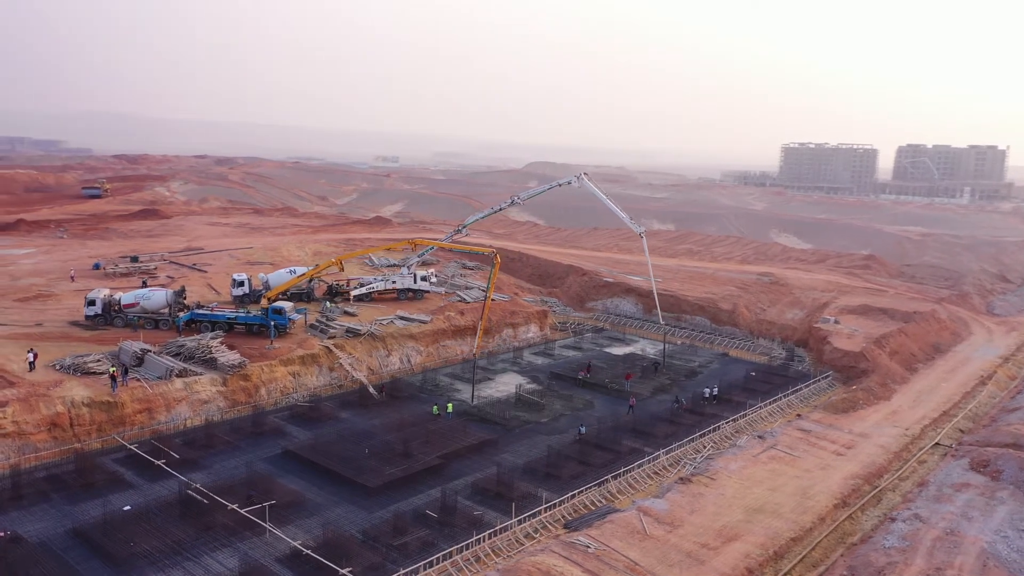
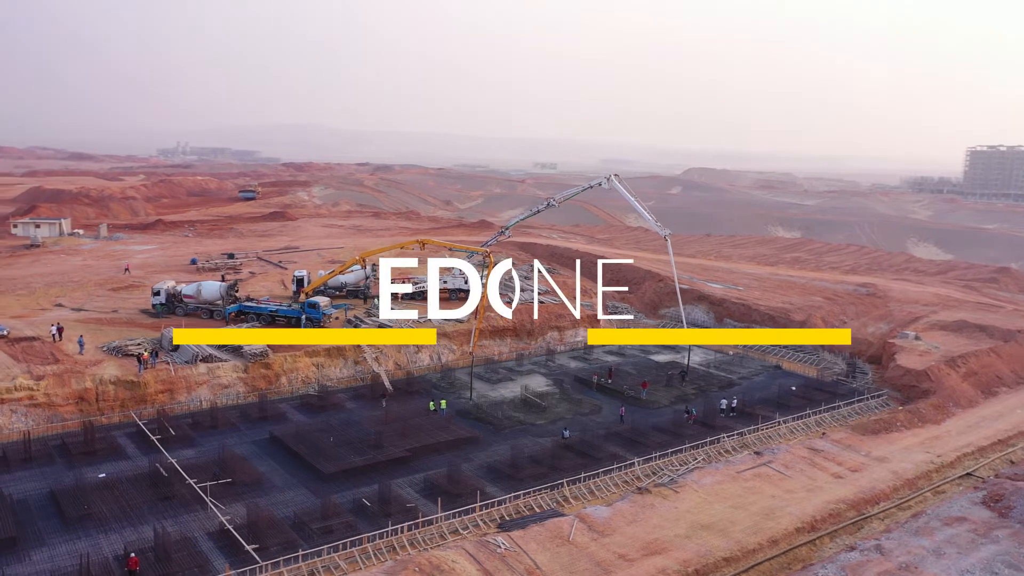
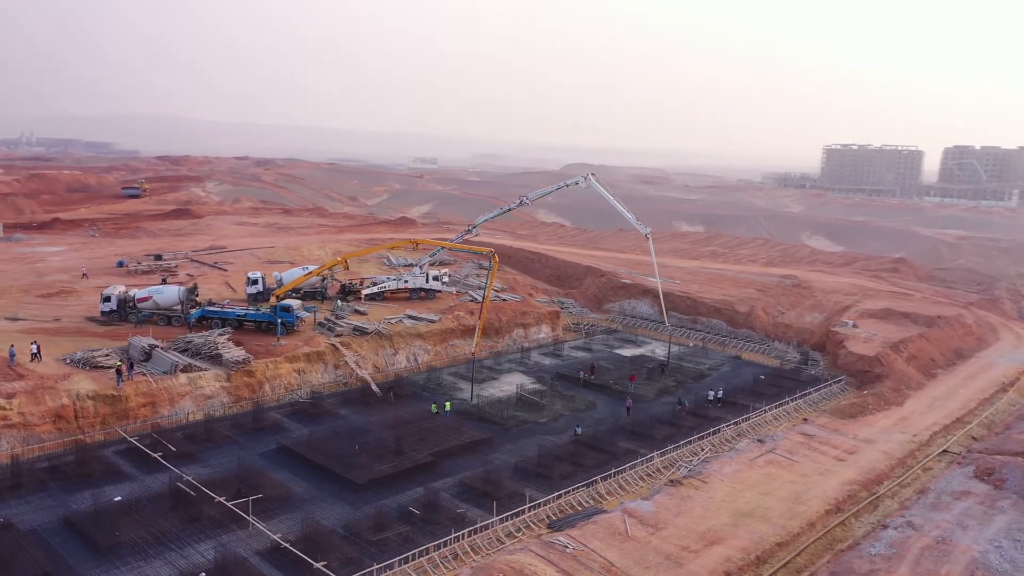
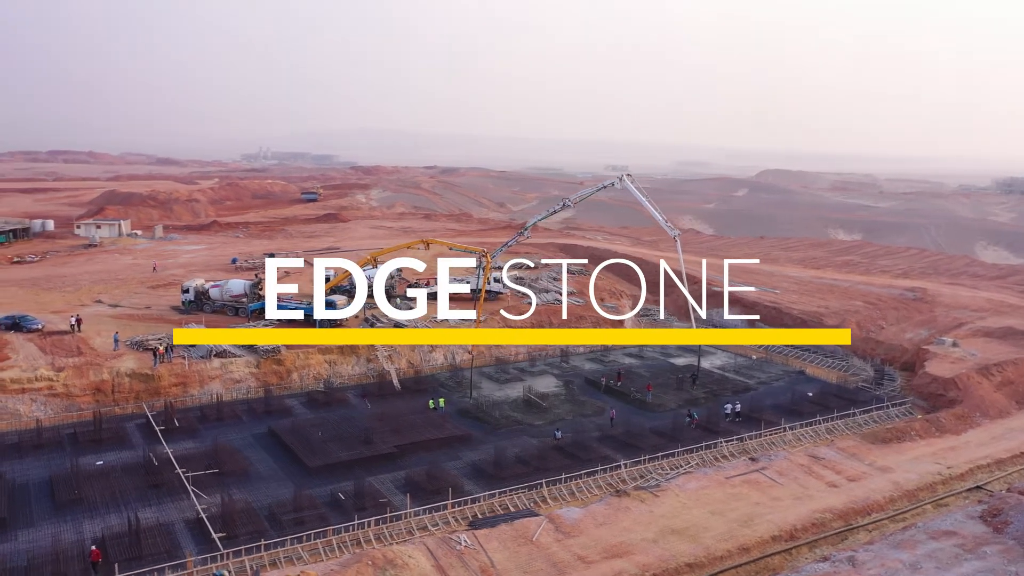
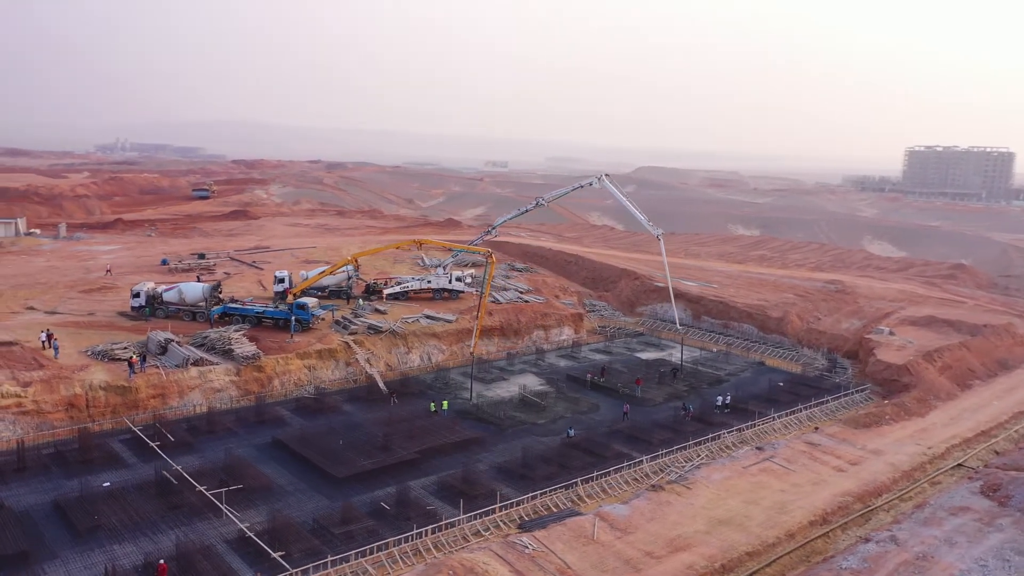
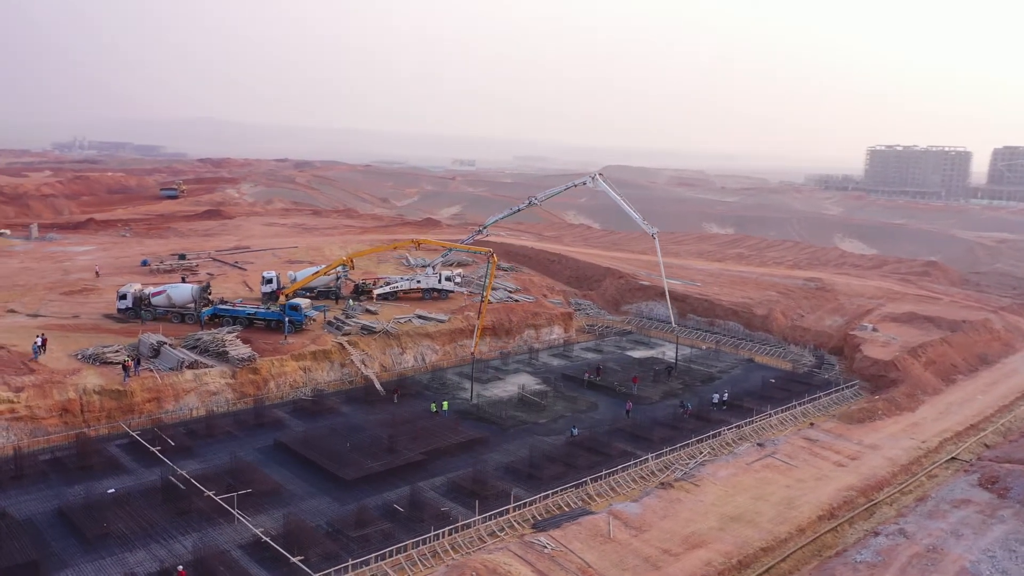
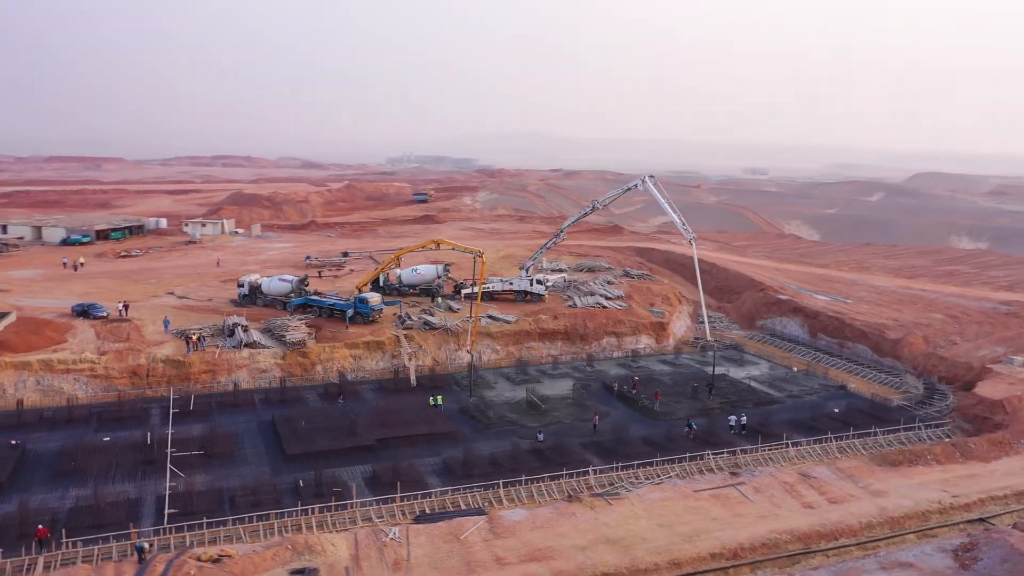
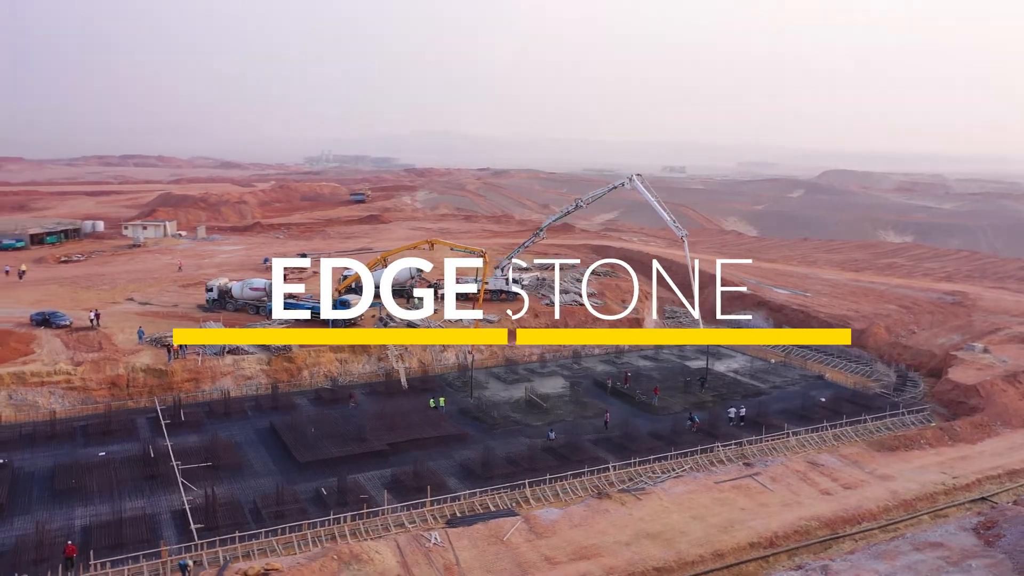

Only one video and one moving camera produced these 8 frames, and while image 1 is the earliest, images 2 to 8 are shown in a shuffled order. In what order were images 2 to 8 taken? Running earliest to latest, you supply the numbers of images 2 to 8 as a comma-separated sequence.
3, 6, 5, 2, 4, 8, 7
